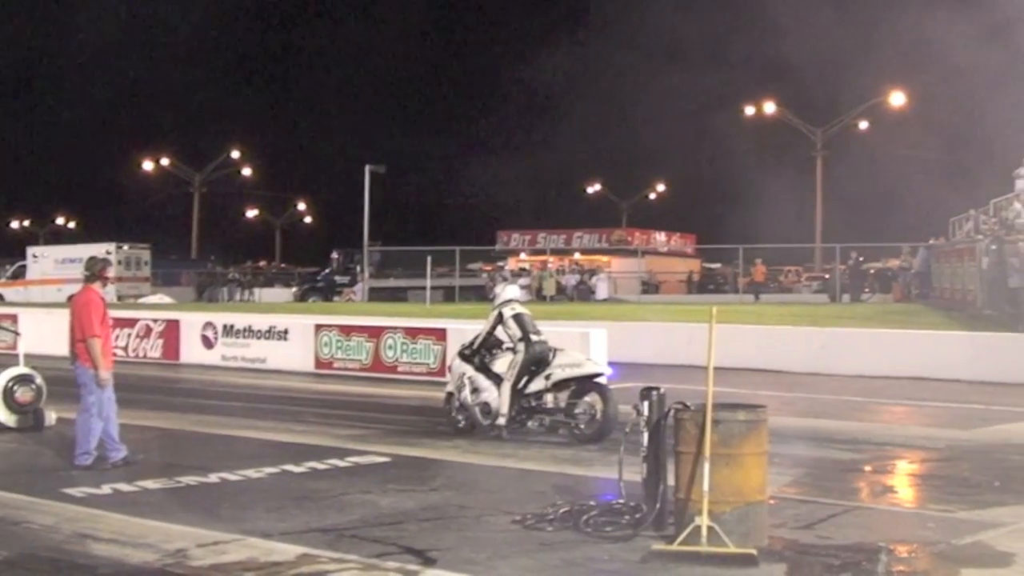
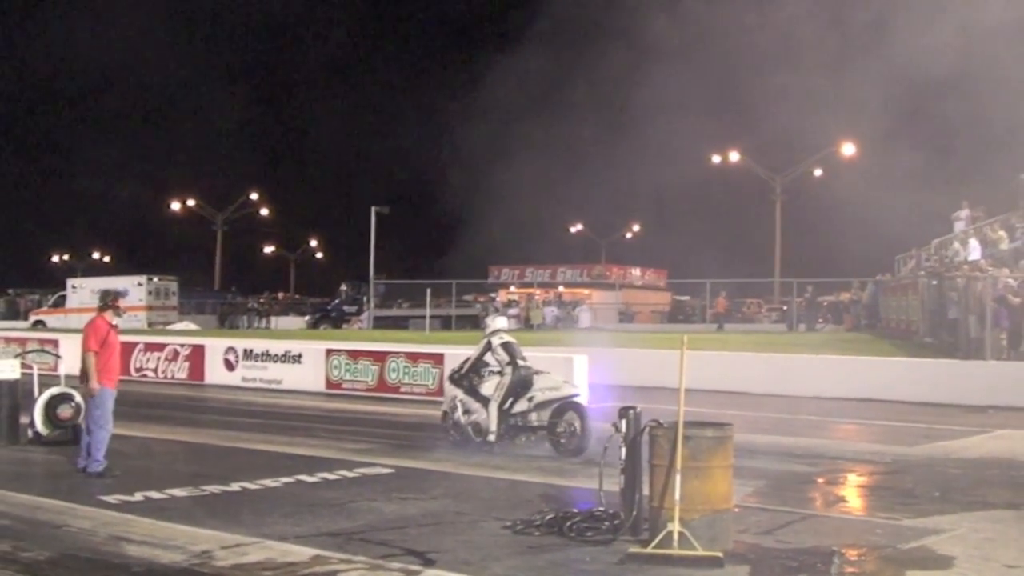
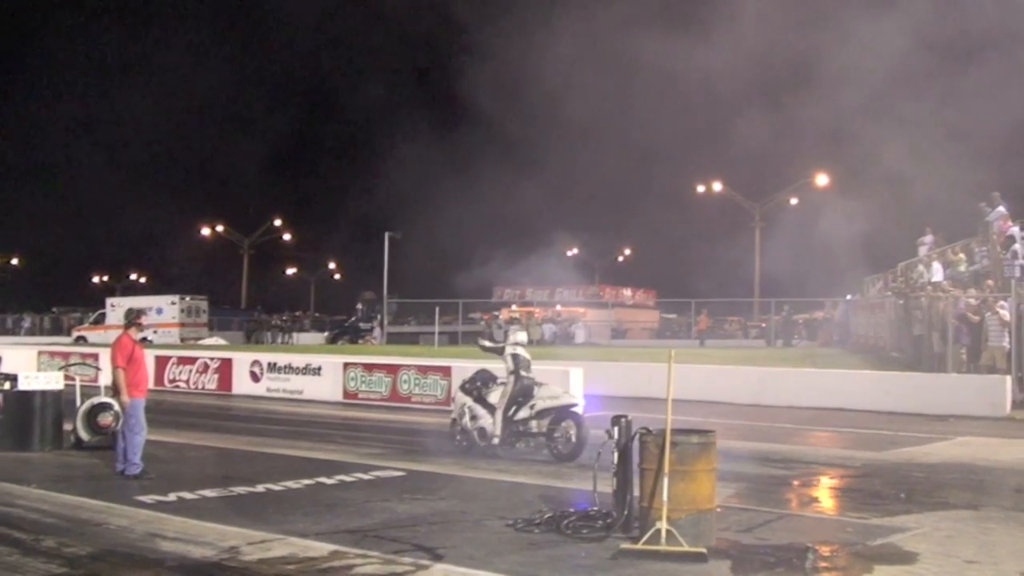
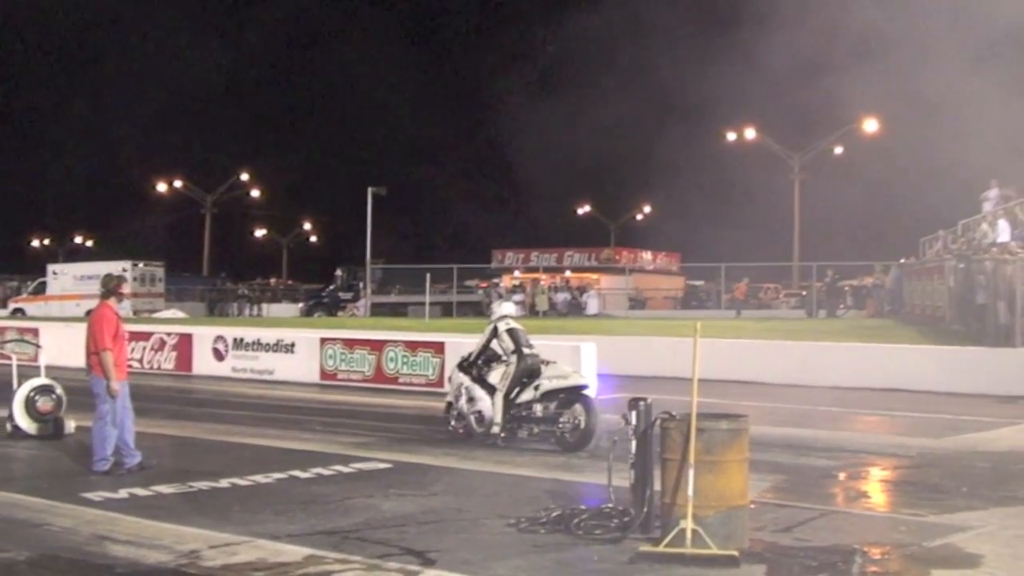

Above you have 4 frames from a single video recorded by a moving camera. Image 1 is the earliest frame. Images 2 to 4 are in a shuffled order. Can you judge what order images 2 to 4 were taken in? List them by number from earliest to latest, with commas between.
4, 2, 3
